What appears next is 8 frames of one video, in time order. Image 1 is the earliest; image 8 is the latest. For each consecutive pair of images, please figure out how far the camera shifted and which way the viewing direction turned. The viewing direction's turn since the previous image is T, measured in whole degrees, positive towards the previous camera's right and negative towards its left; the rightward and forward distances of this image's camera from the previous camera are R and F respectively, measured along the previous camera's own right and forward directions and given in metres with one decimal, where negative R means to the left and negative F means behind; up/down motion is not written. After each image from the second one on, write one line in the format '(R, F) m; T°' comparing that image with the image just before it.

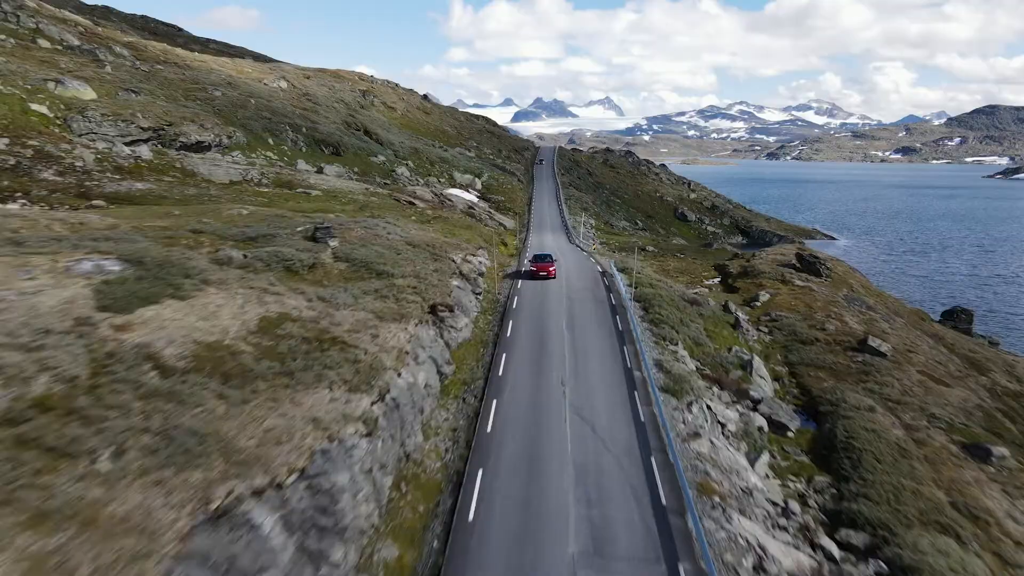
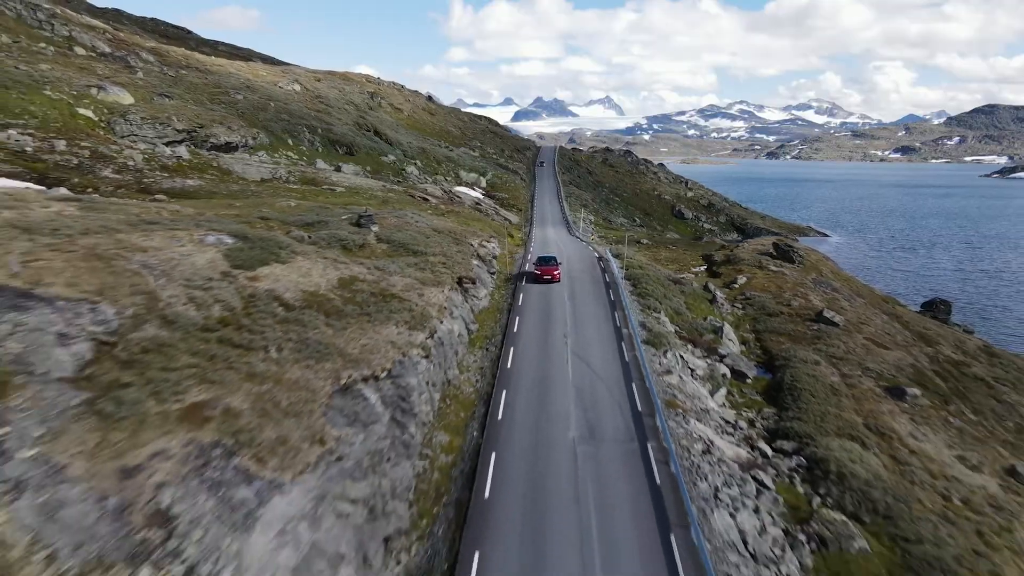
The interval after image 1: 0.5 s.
(-0.7, -5.0) m; 0°
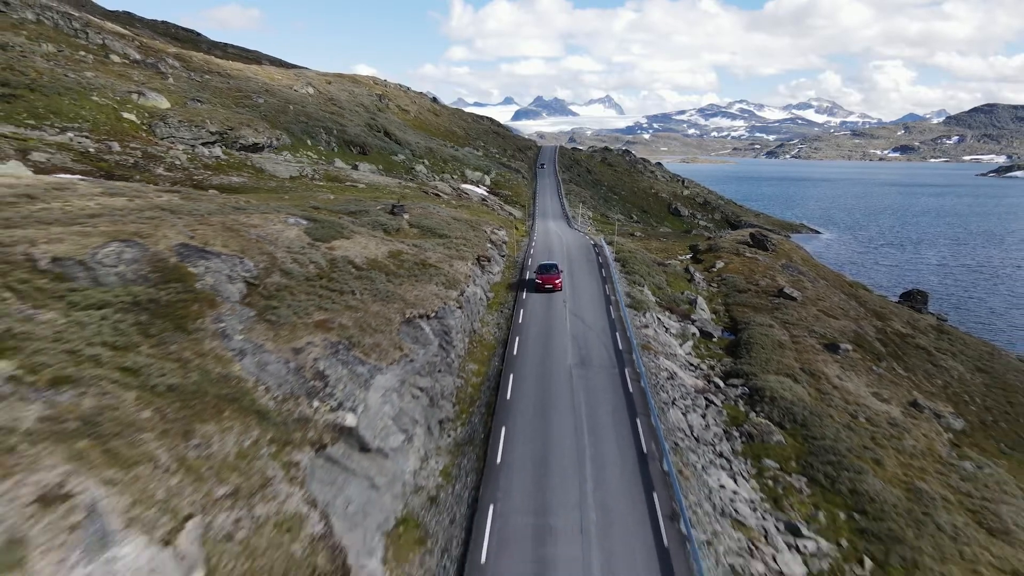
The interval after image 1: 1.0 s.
(-0.6, -5.9) m; 0°
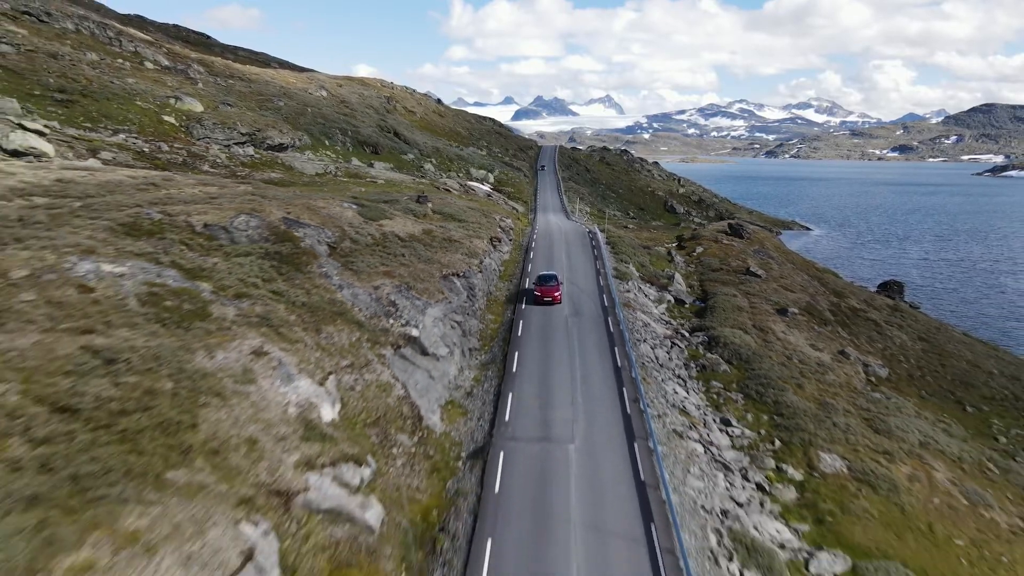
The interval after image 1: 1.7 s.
(-0.6, -6.7) m; 0°
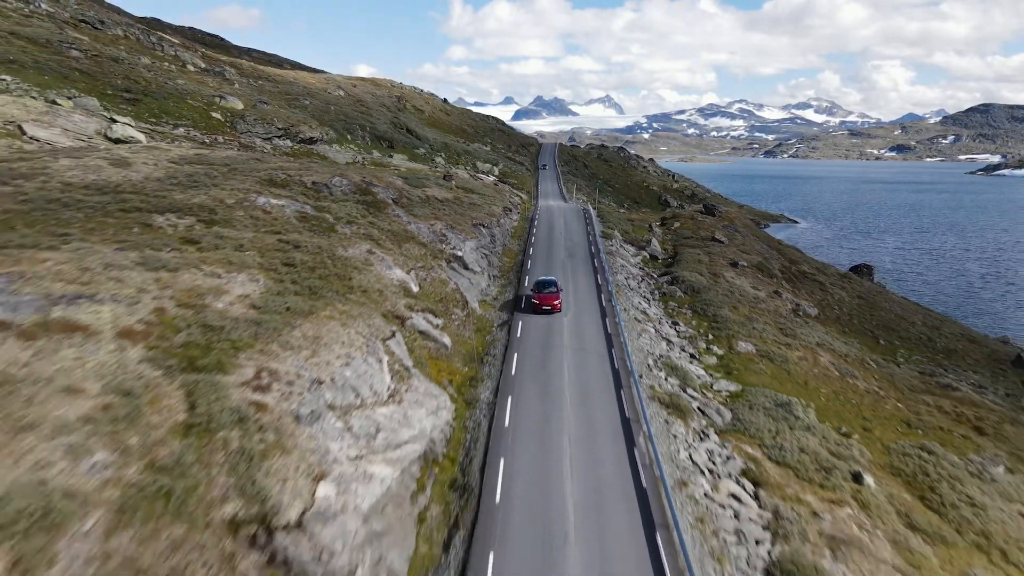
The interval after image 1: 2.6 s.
(-0.9, -9.9) m; 0°
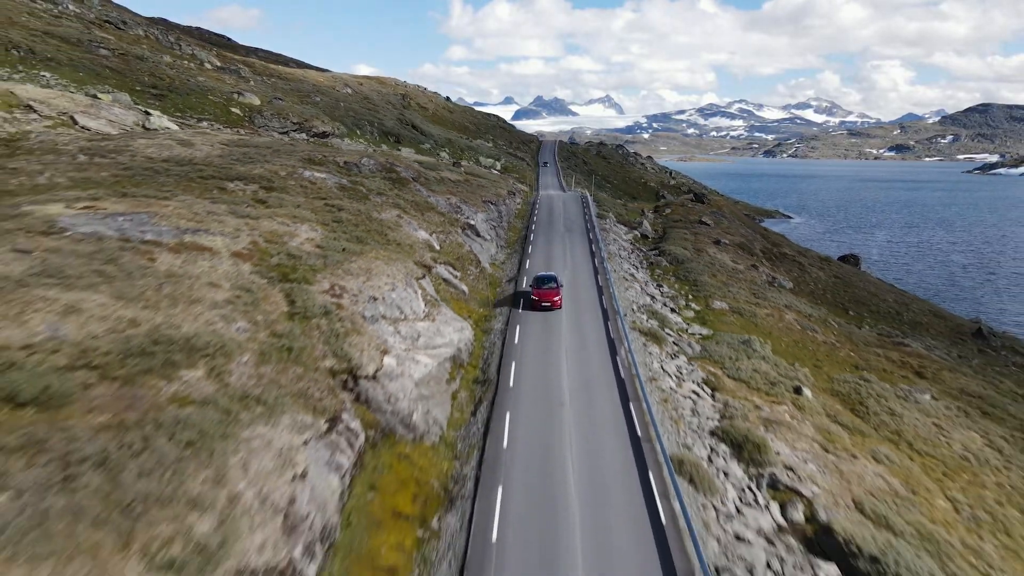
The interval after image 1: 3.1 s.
(-0.4, -4.9) m; 0°
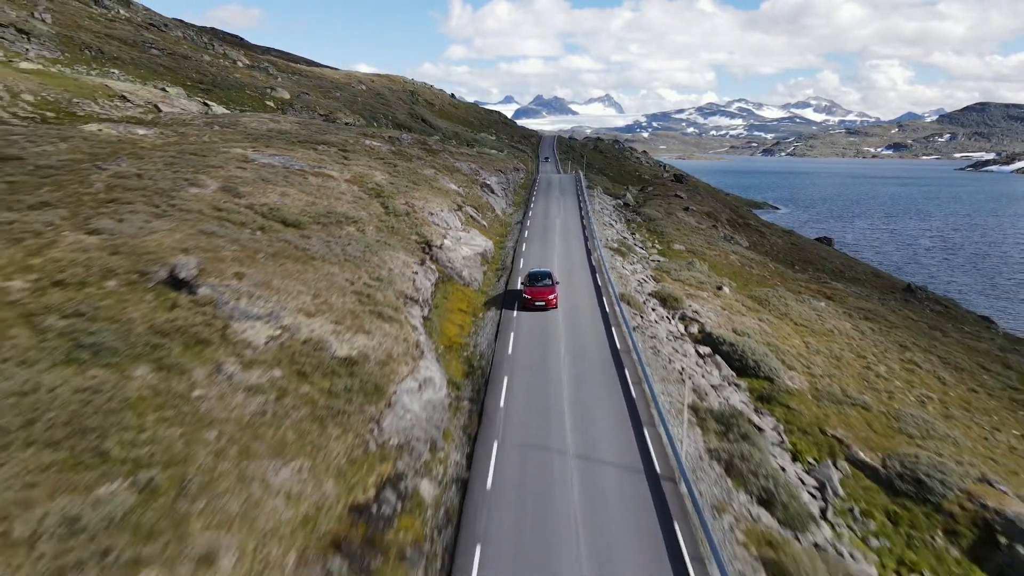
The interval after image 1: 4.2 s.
(-0.7, -11.0) m; 0°
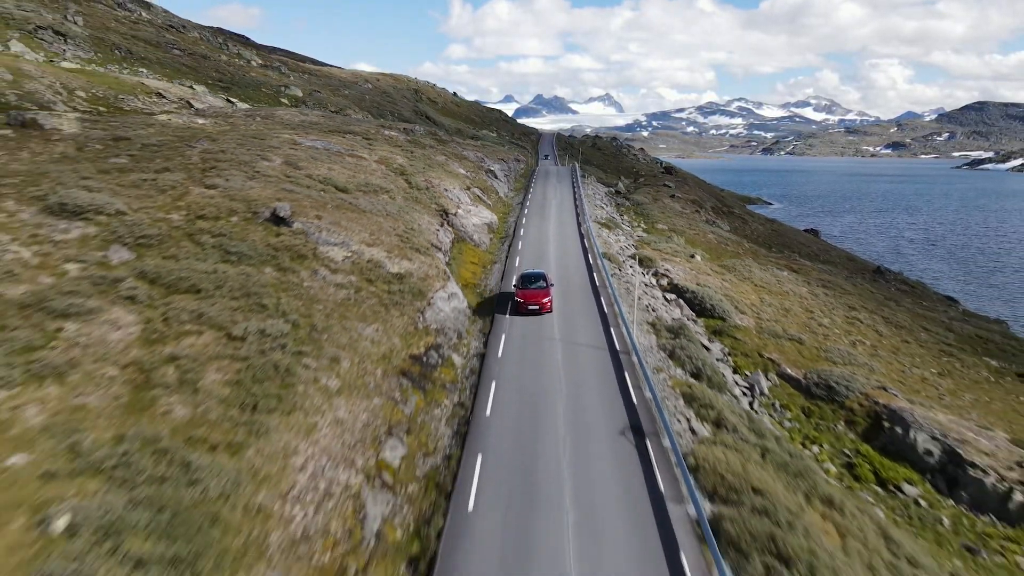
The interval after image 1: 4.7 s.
(-0.2, -5.9) m; 0°
